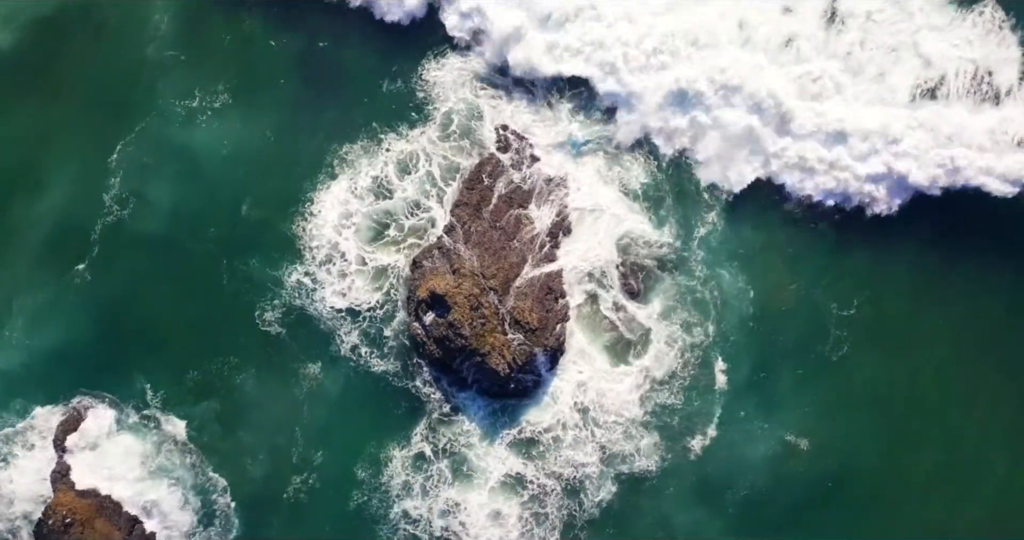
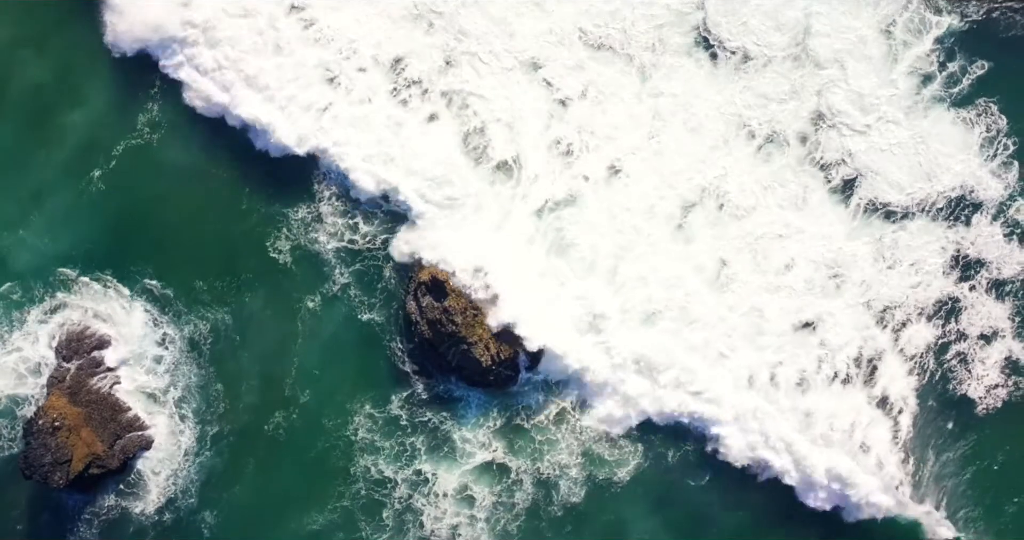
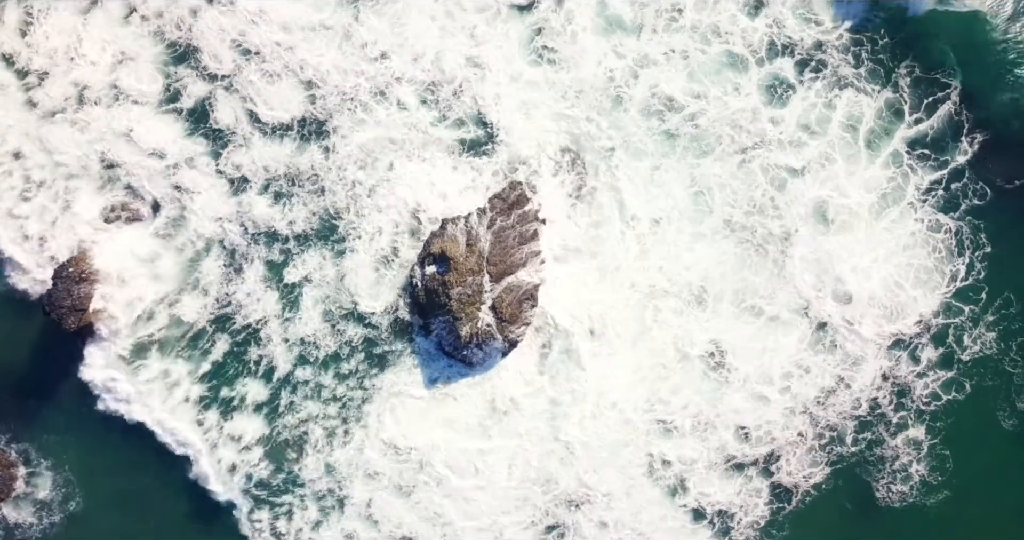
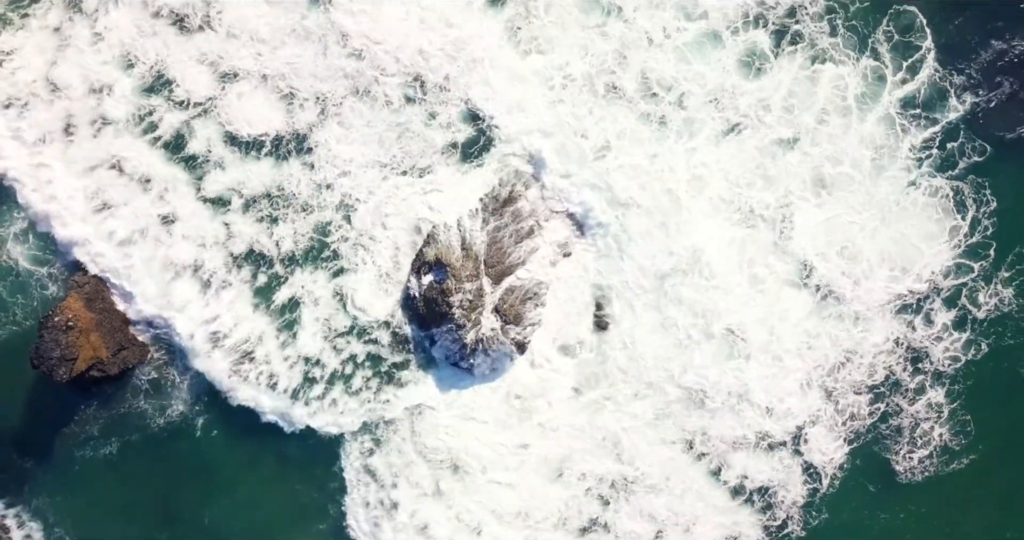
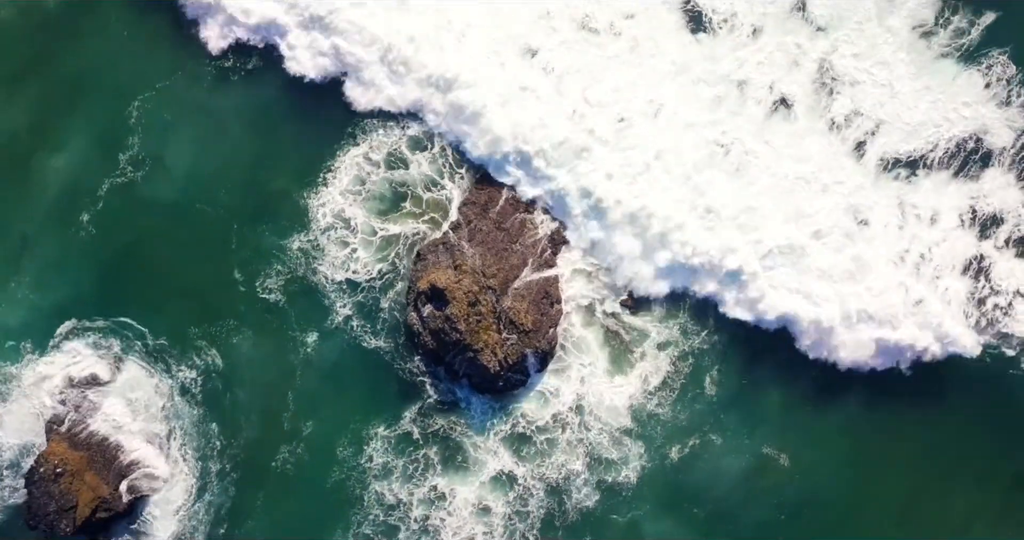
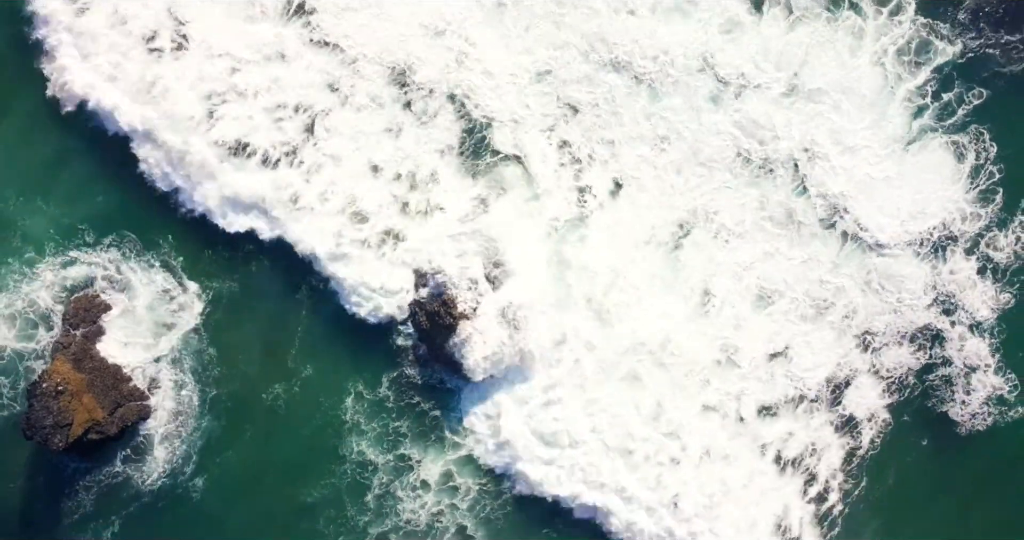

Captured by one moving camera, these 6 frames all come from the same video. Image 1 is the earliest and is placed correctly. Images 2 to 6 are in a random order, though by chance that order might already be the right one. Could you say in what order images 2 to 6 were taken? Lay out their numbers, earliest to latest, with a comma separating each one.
5, 2, 6, 4, 3
